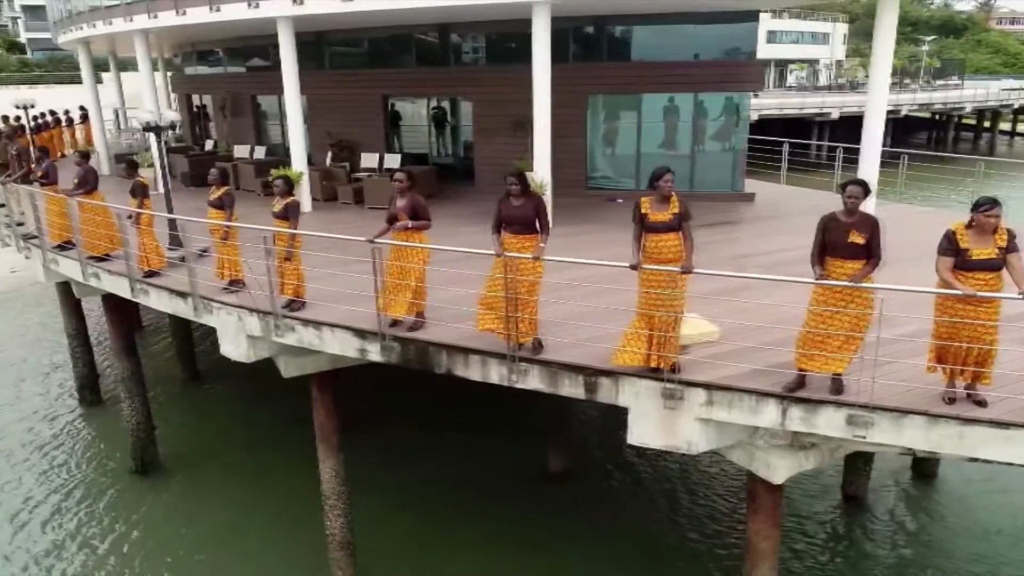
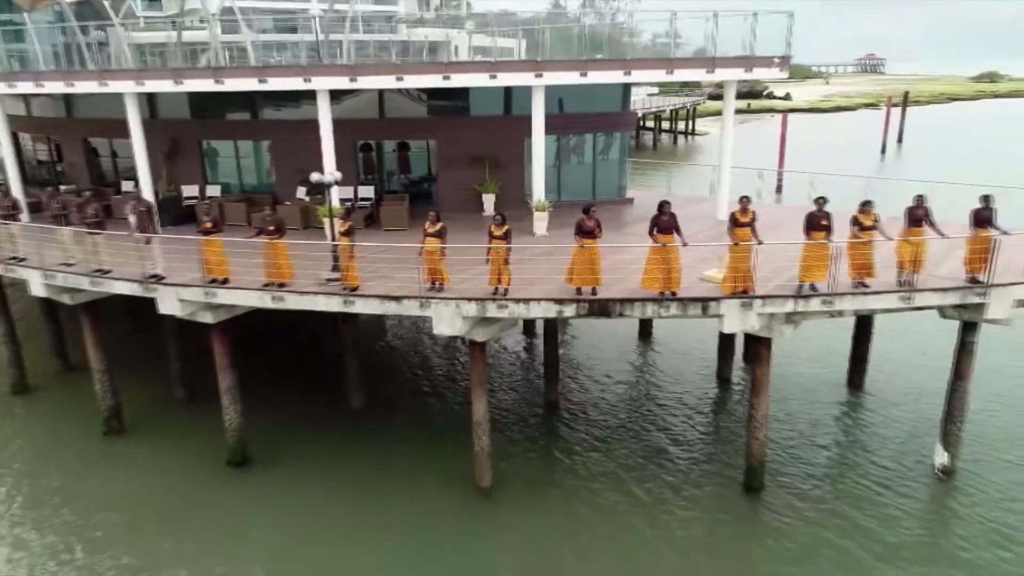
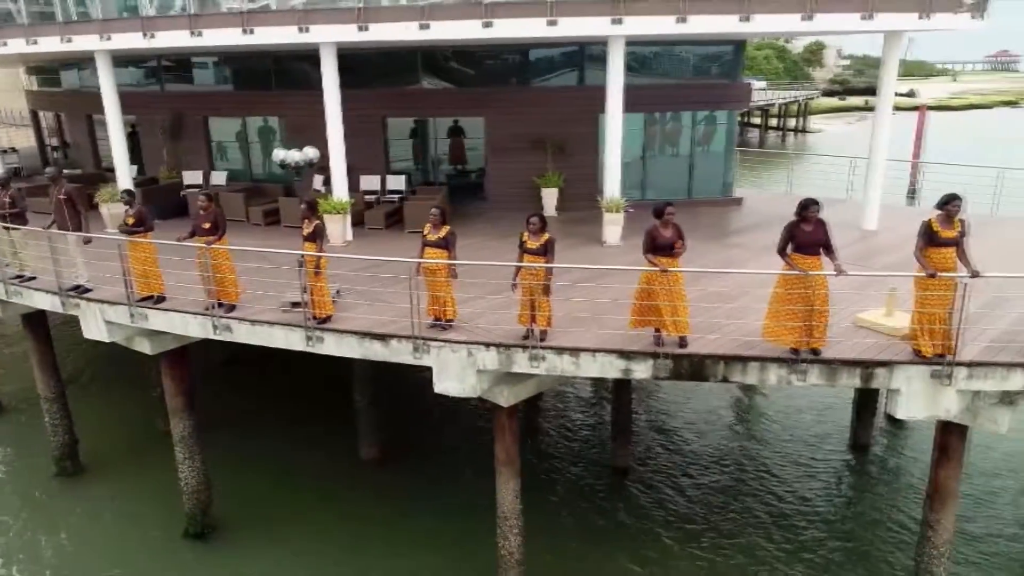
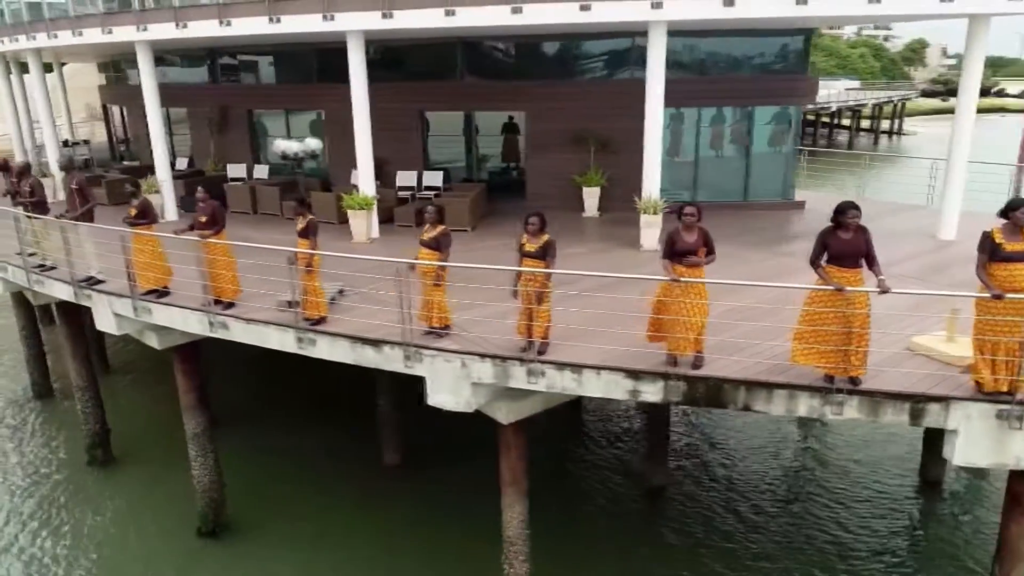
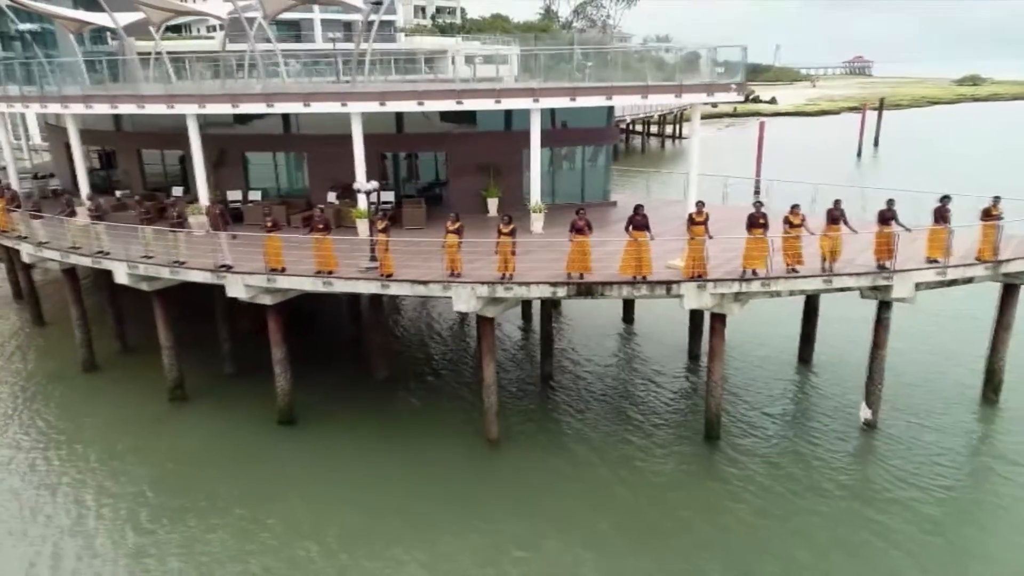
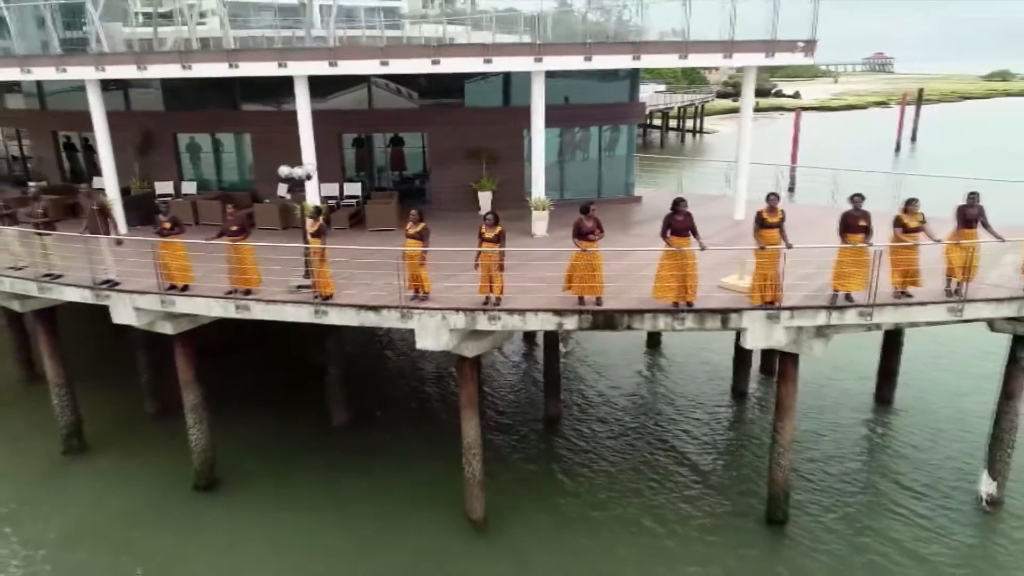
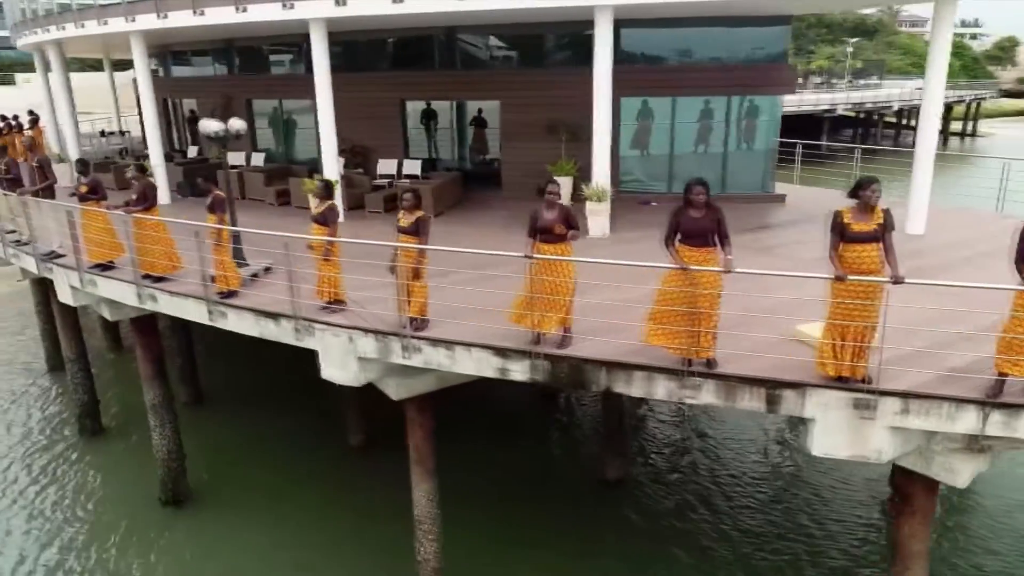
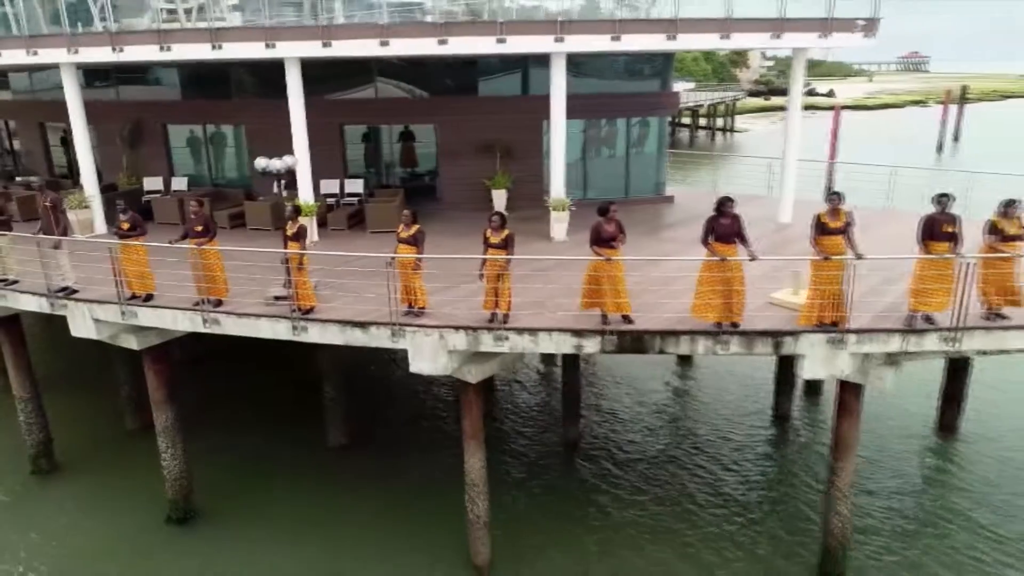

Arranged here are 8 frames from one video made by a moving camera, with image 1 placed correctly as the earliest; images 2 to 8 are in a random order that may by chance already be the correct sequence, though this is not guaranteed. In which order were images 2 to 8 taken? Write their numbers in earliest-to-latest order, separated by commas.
7, 4, 3, 8, 6, 2, 5
